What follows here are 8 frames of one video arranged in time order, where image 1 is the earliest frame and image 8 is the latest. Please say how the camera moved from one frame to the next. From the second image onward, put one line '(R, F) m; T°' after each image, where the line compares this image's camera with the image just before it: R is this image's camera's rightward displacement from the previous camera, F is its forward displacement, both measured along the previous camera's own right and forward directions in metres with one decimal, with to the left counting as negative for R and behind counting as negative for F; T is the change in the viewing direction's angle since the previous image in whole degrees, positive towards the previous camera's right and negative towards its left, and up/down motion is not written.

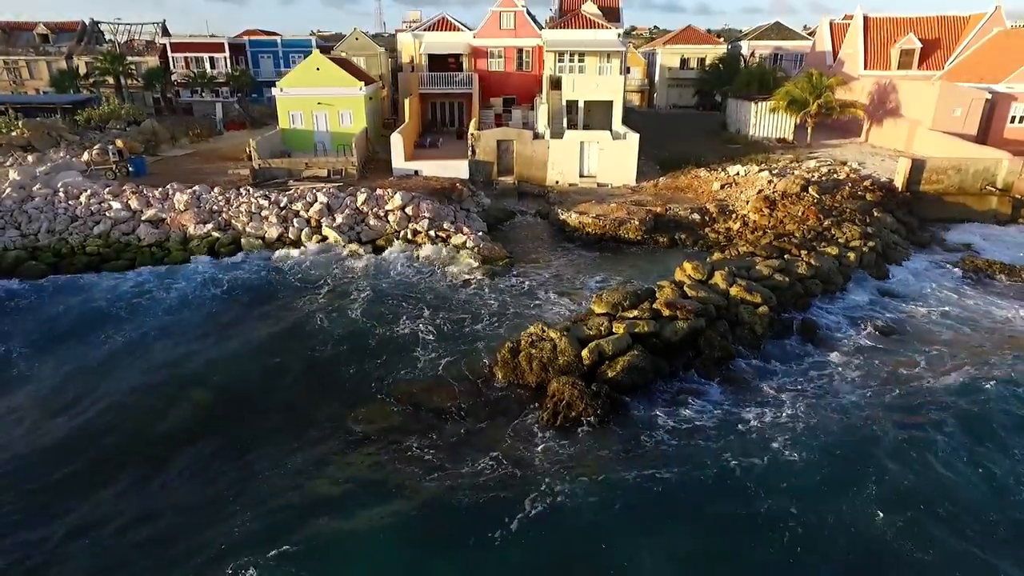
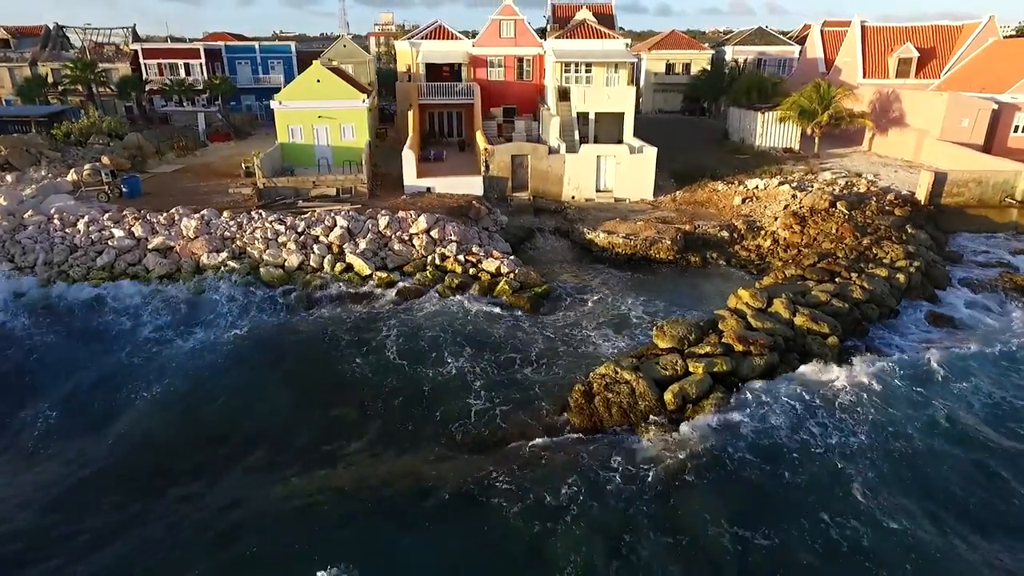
(-2.3, +1.0) m; +3°
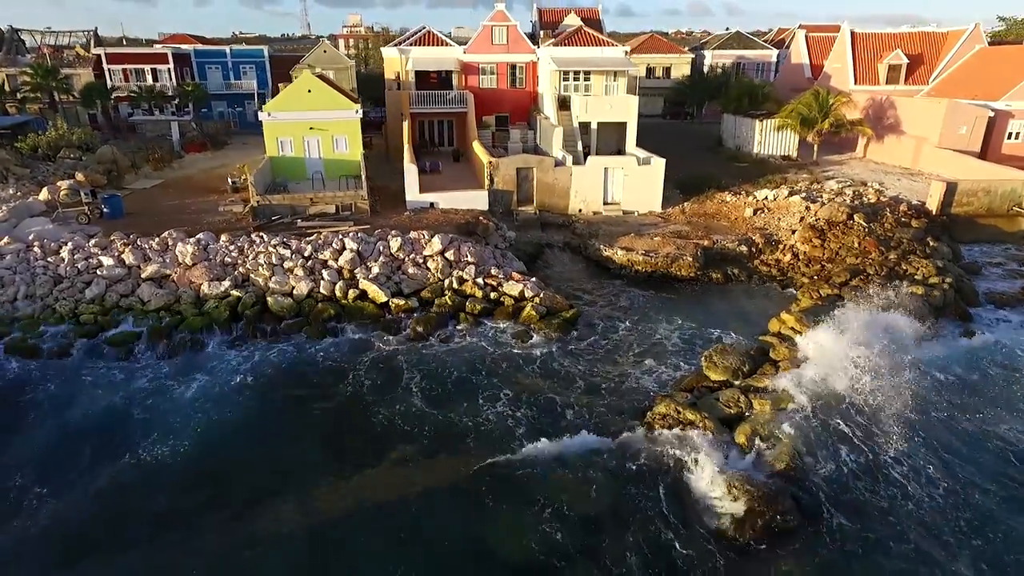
(-1.8, +1.1) m; +3°
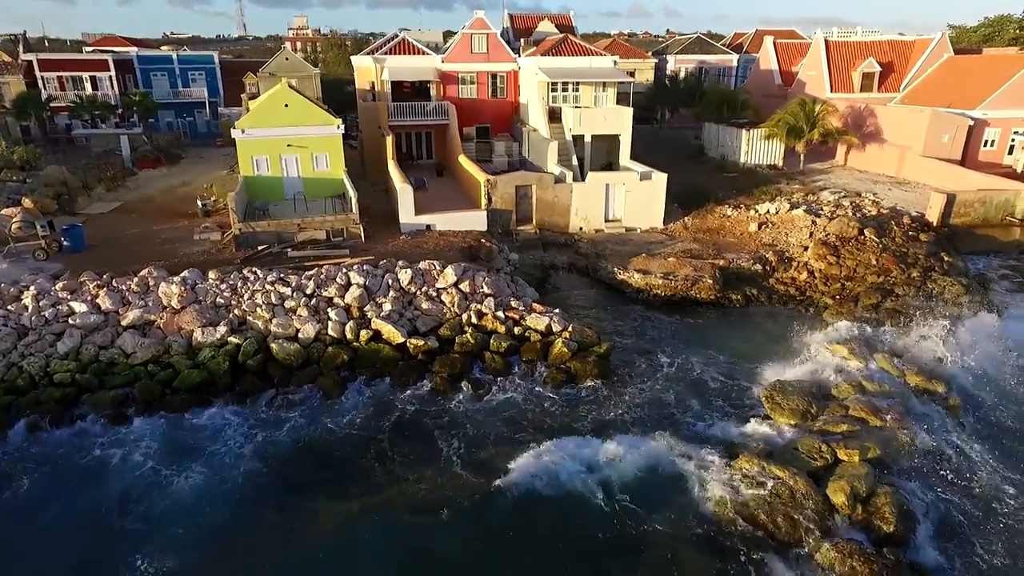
(-2.3, +1.5) m; +5°
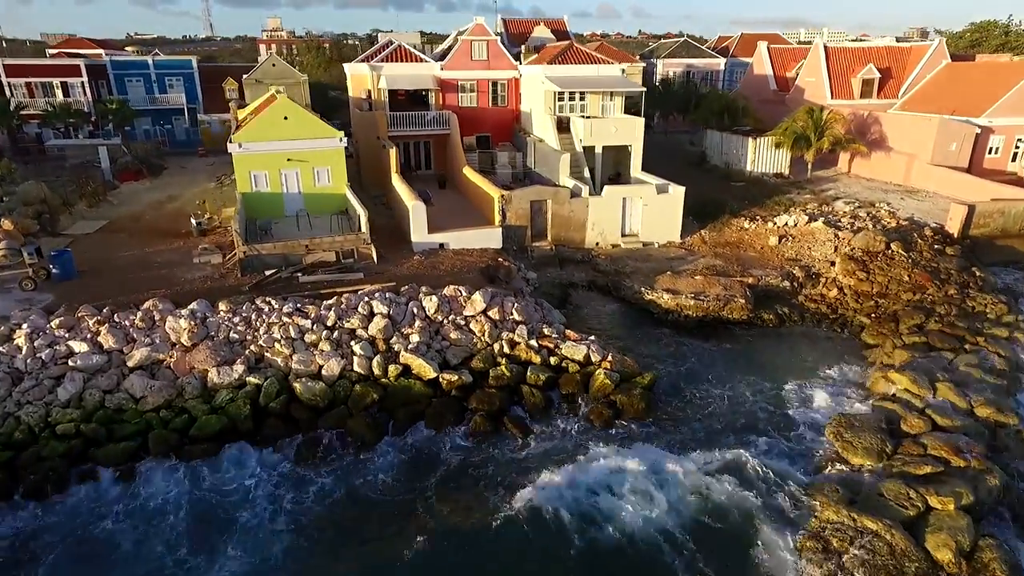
(-1.8, +1.1) m; +2°
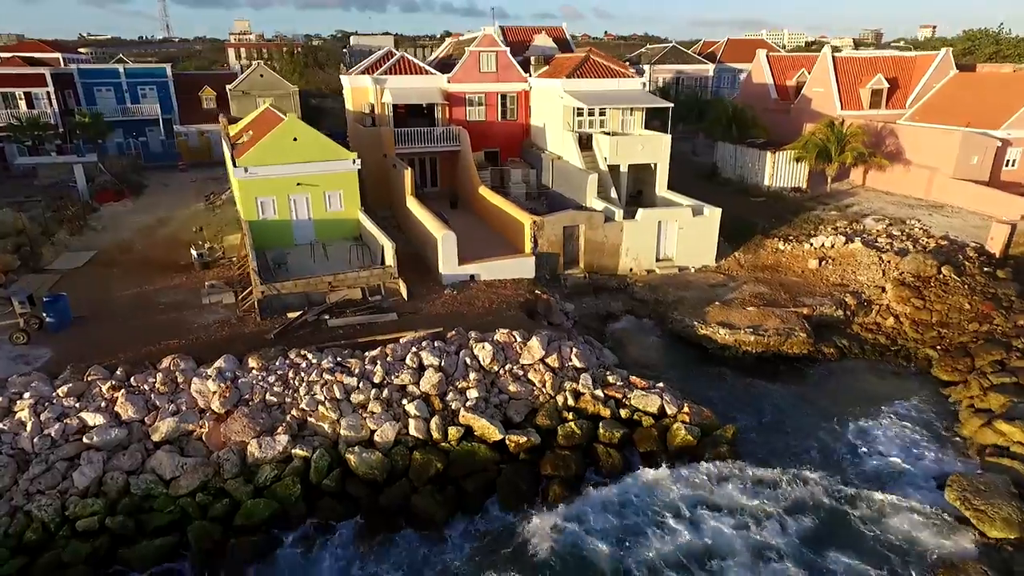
(-2.6, +1.7) m; +3°
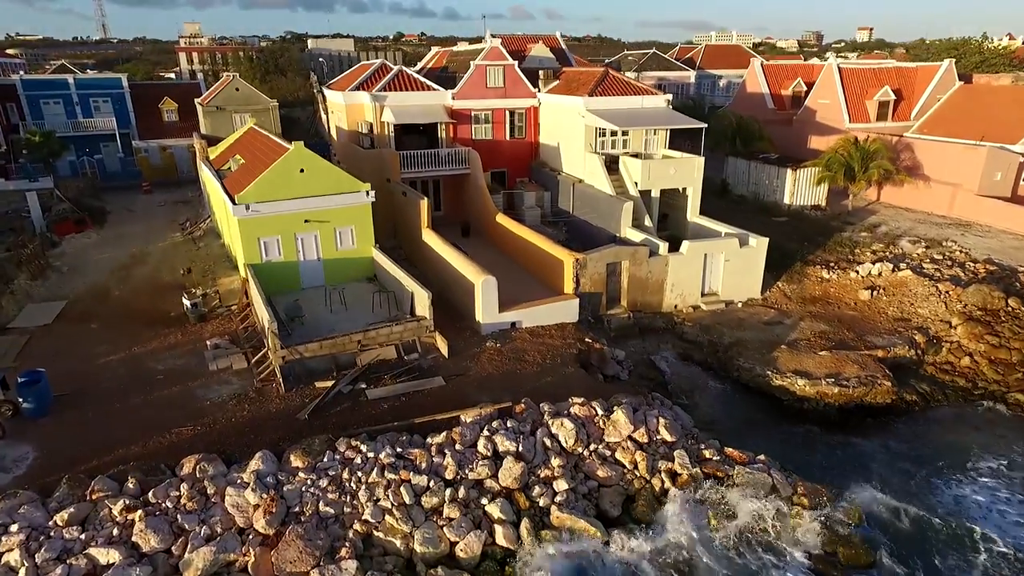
(-3.0, +2.5) m; +4°
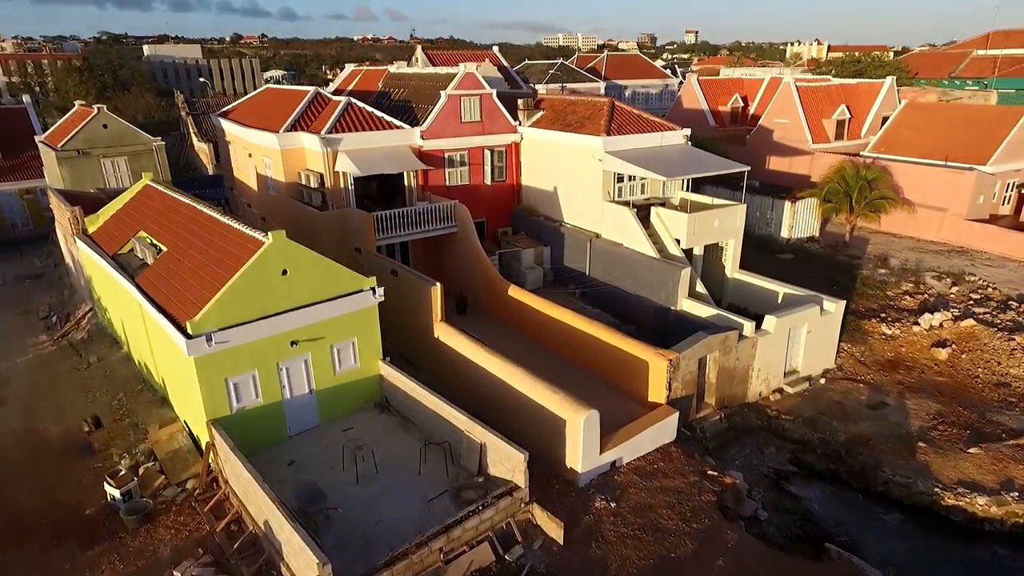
(-5.5, +6.3) m; +12°
